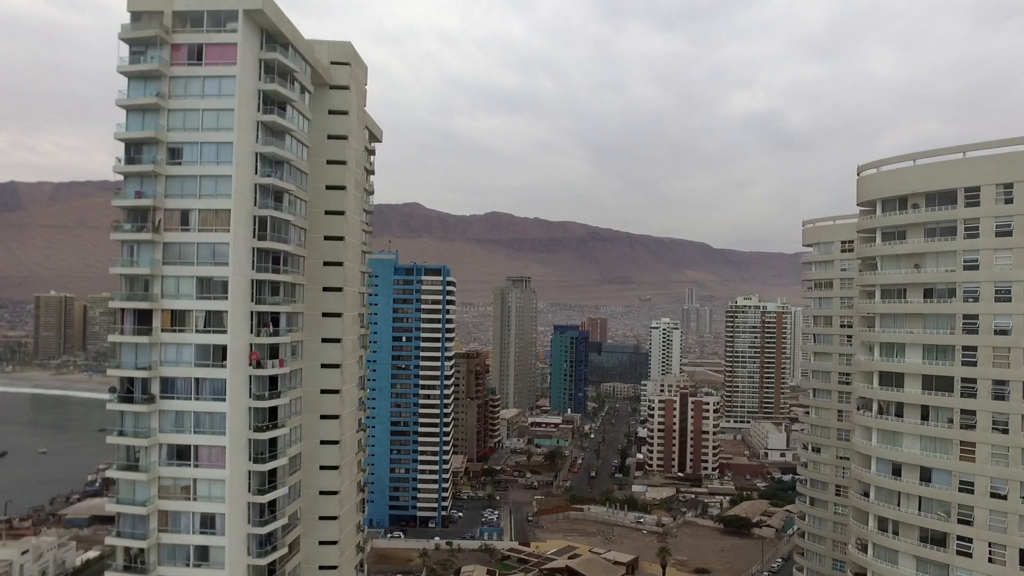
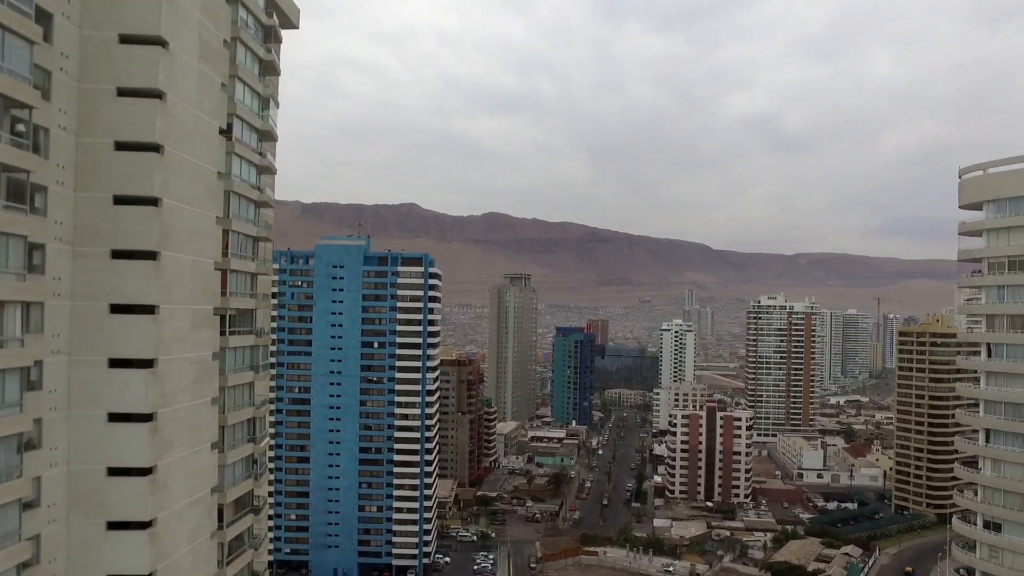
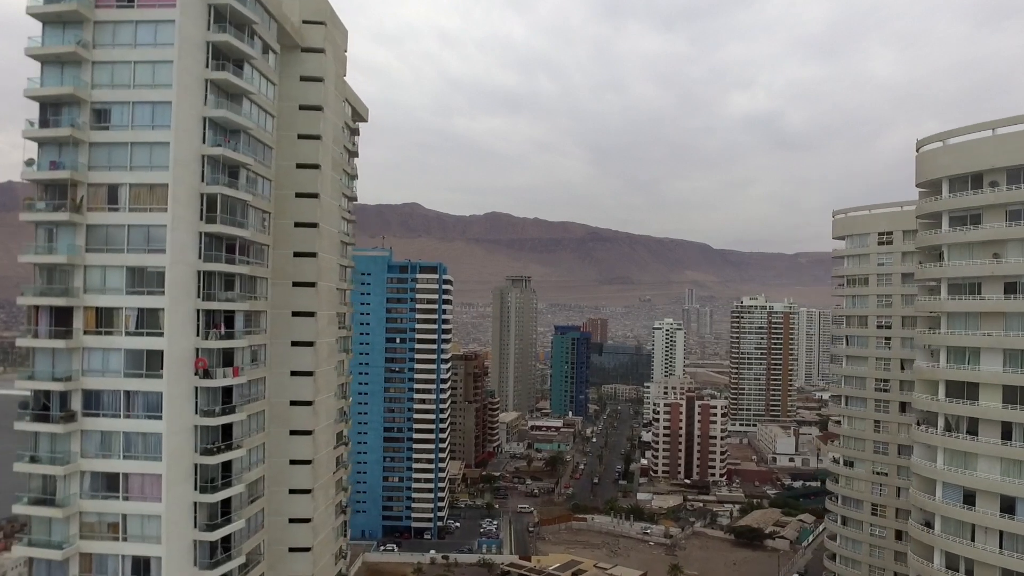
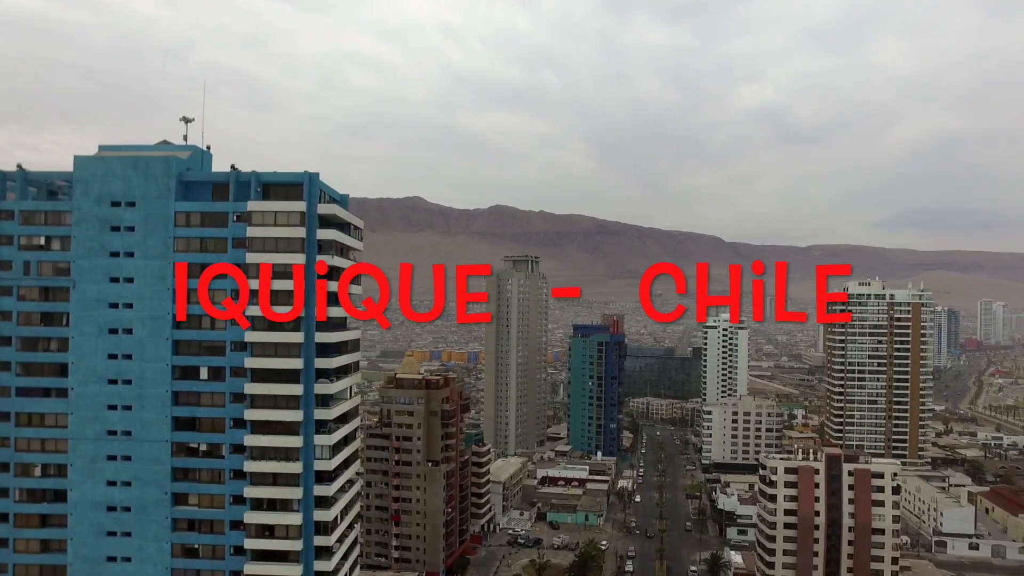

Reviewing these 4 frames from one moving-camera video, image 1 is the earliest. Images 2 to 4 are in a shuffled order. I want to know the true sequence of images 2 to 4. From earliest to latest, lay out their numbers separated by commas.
3, 2, 4
